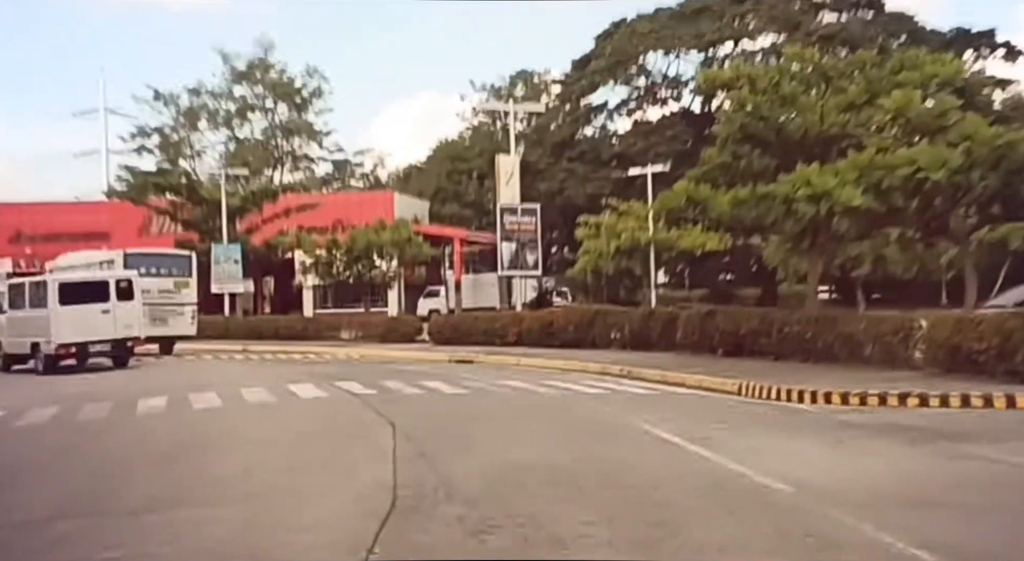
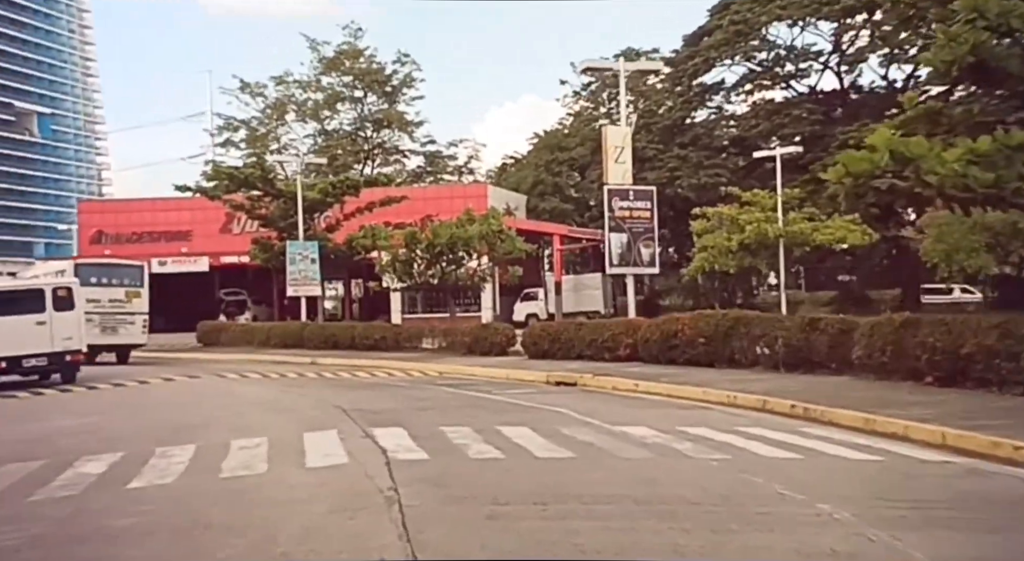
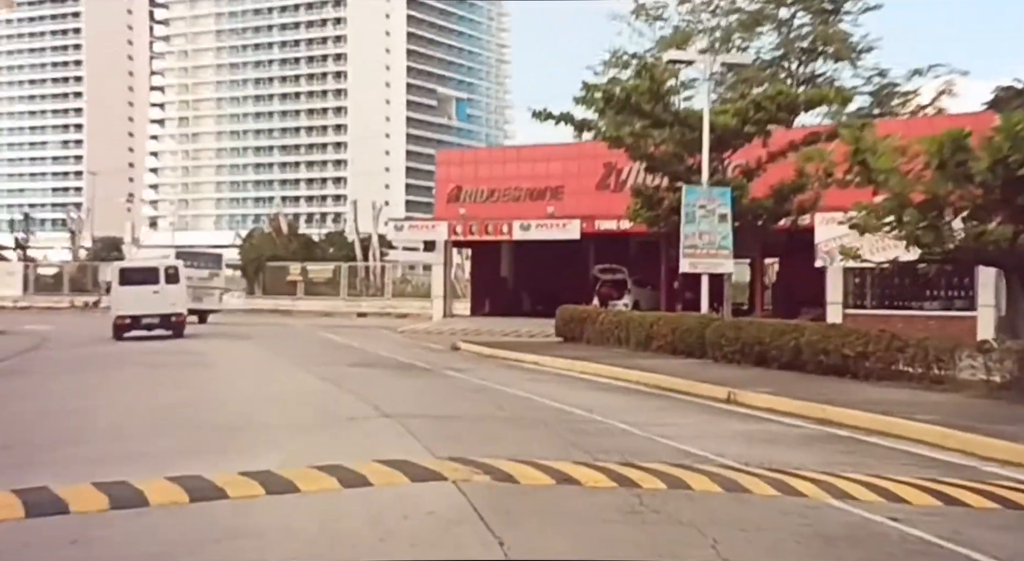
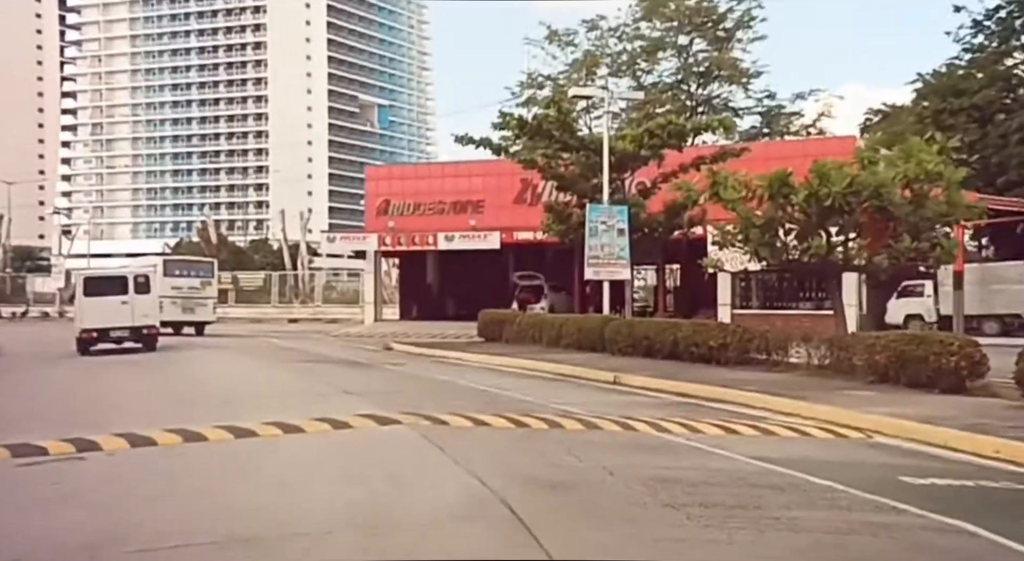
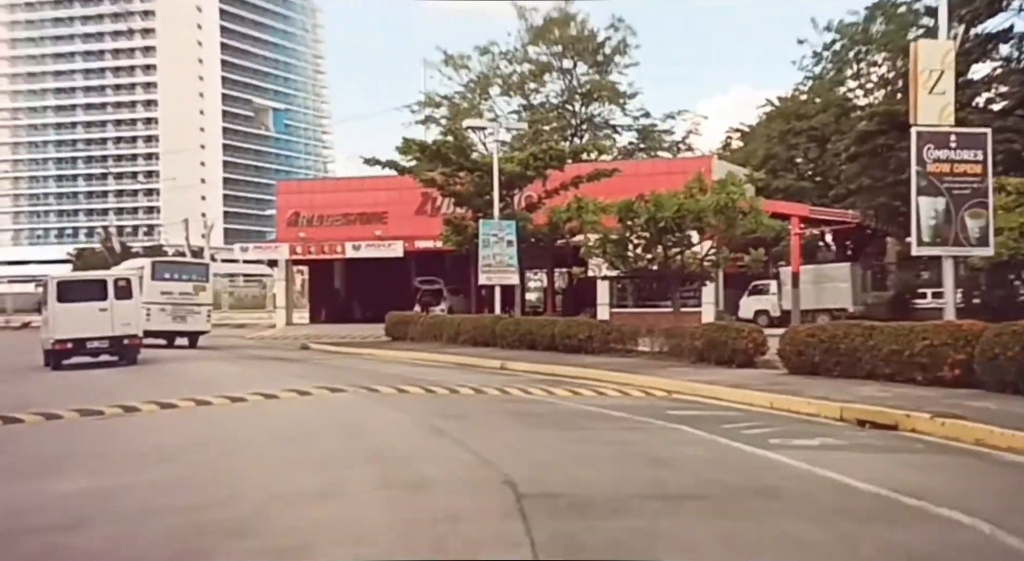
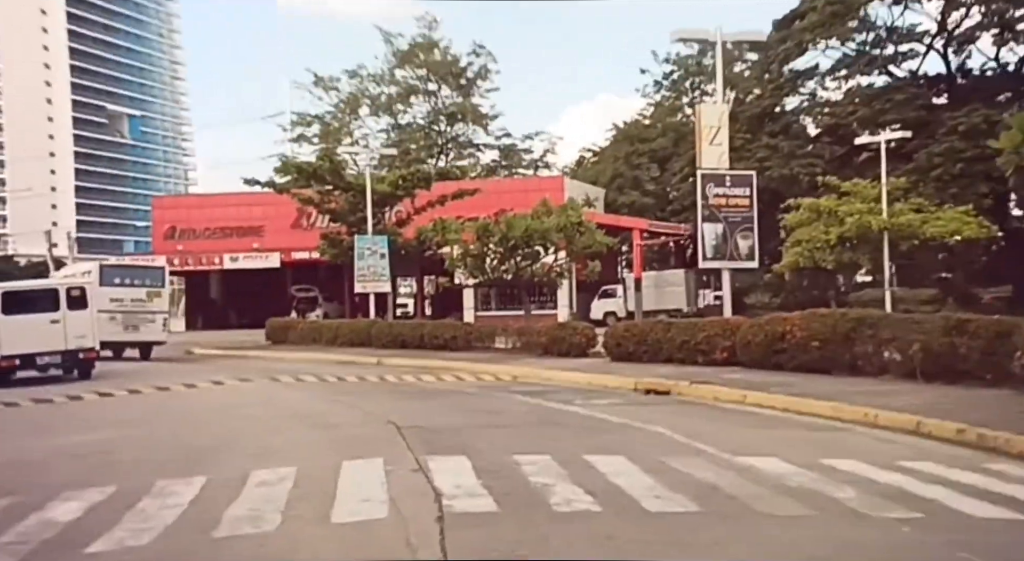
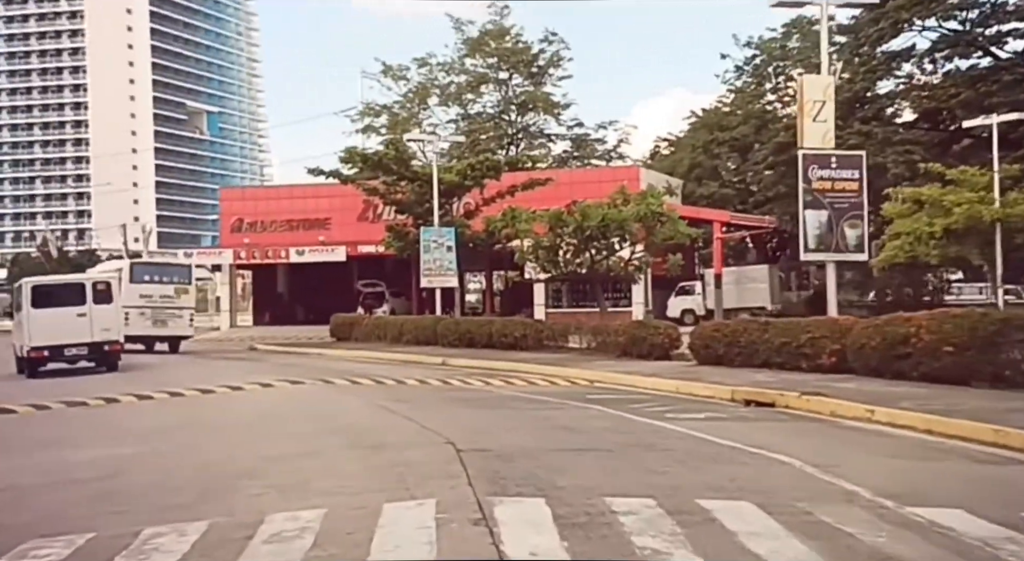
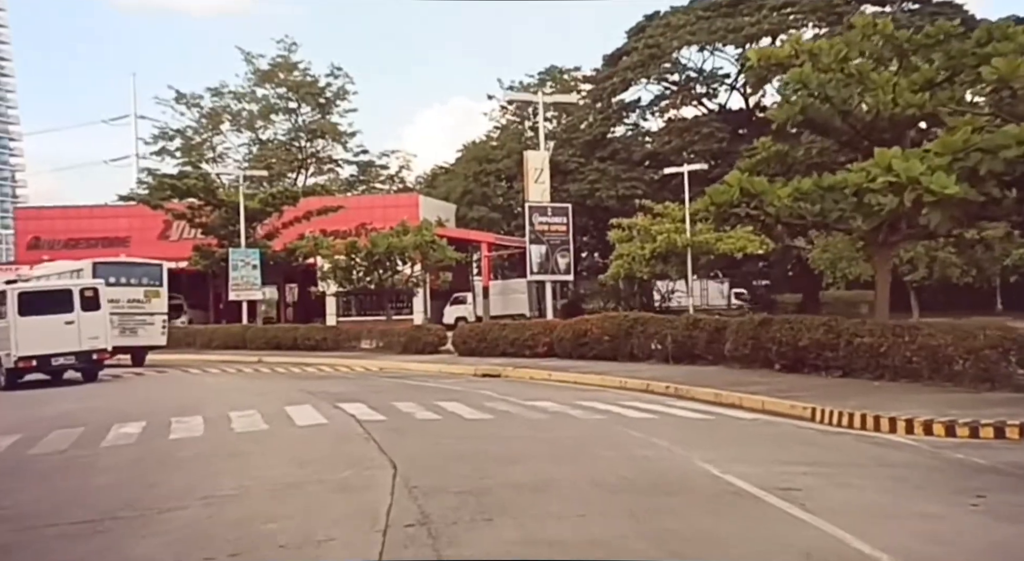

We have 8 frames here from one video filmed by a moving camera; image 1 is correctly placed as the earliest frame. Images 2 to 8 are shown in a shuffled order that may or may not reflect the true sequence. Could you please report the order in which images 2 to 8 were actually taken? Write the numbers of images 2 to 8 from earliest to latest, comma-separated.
8, 2, 6, 7, 5, 4, 3
